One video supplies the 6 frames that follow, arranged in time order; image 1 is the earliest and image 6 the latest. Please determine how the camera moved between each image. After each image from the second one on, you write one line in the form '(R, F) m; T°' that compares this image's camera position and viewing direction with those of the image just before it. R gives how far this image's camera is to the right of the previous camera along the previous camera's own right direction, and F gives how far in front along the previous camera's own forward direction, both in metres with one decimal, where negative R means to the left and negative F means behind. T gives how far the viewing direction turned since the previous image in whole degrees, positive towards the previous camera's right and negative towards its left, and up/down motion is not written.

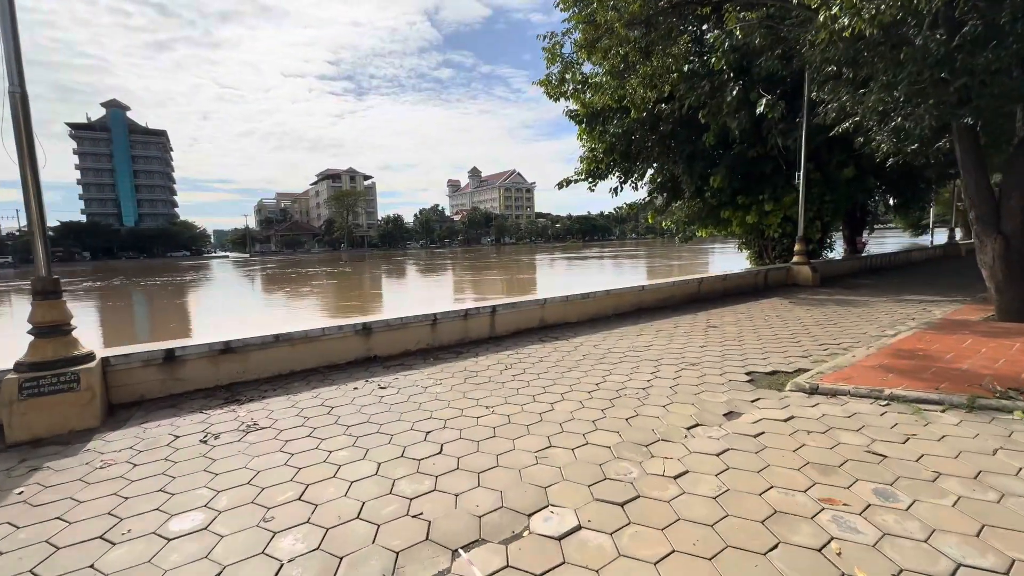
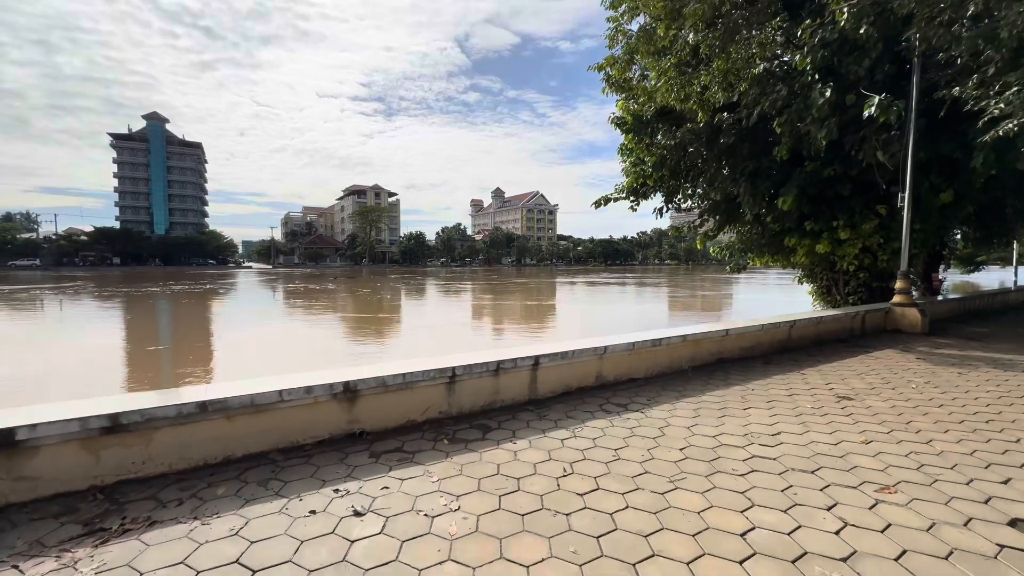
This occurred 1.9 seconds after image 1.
(-0.2, +1.2) m; -2°
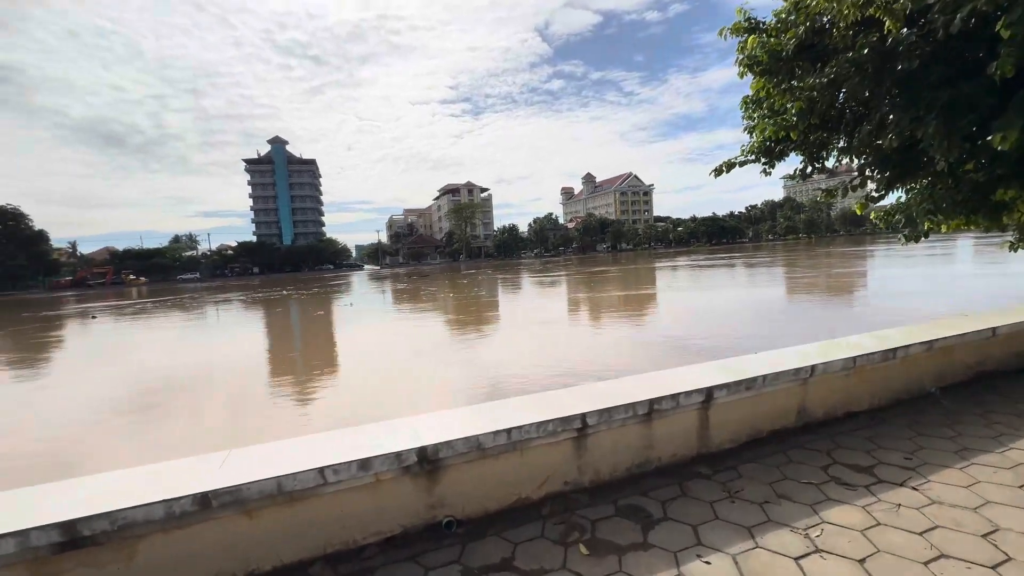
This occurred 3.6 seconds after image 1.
(-0.2, +1.0) m; -12°
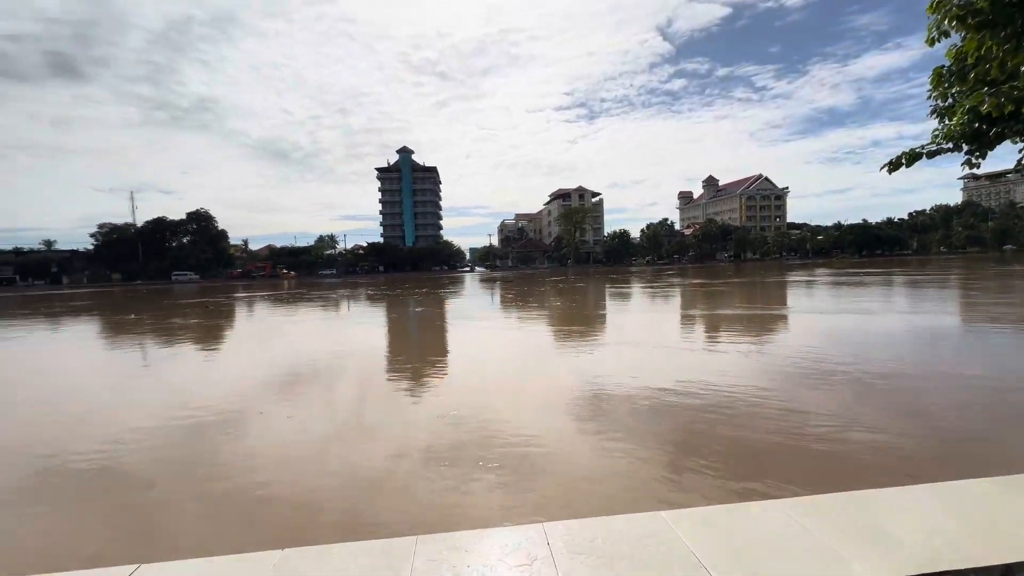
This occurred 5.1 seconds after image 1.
(0.0, +0.8) m; -14°
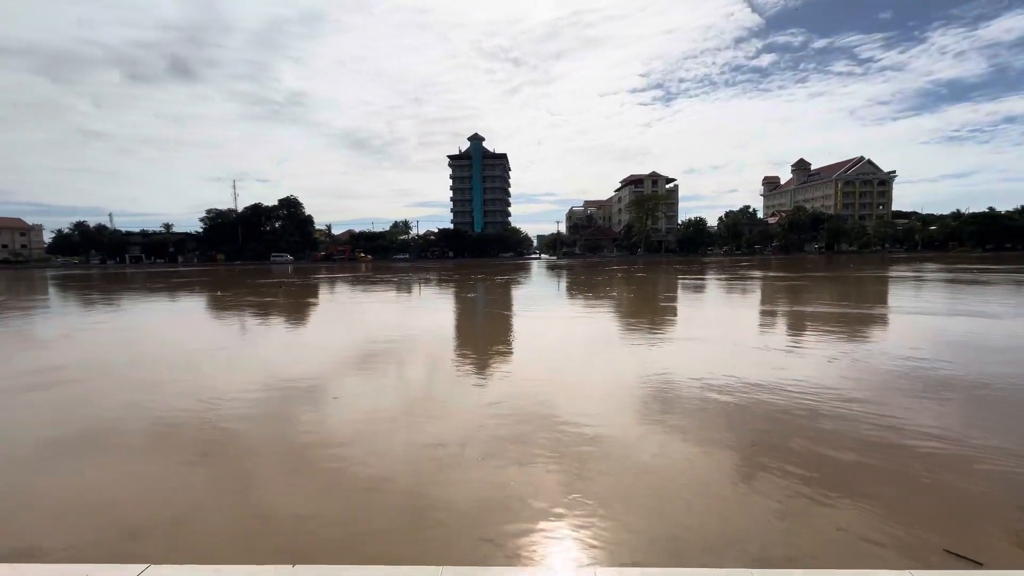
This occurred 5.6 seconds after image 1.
(0.0, +0.2) m; -8°
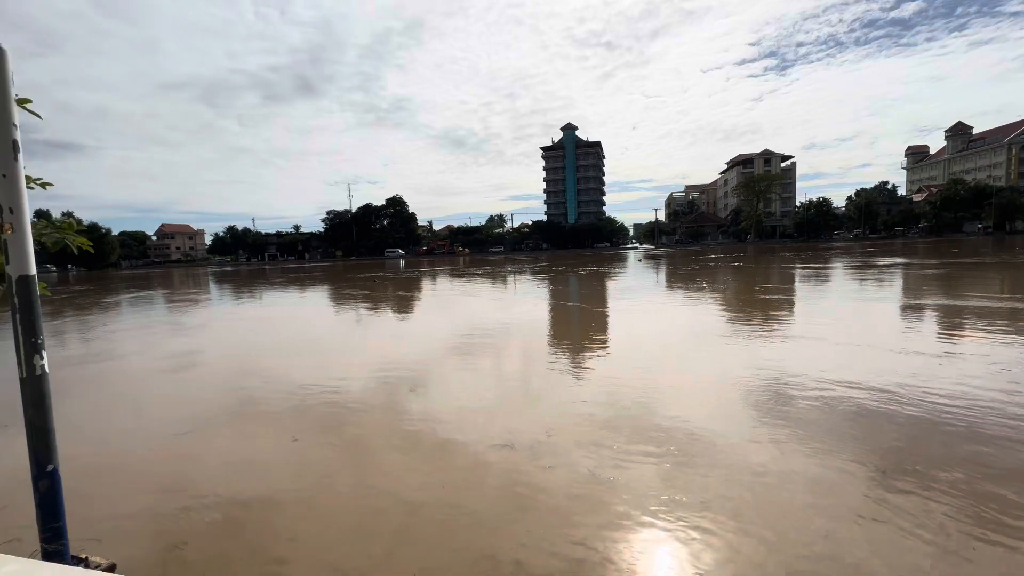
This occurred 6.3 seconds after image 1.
(+0.1, +0.2) m; -12°
